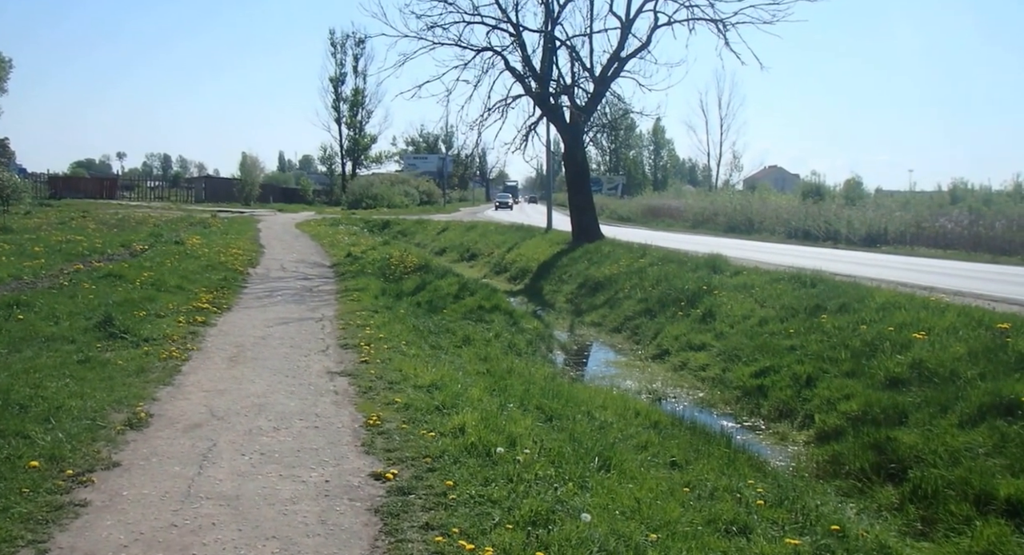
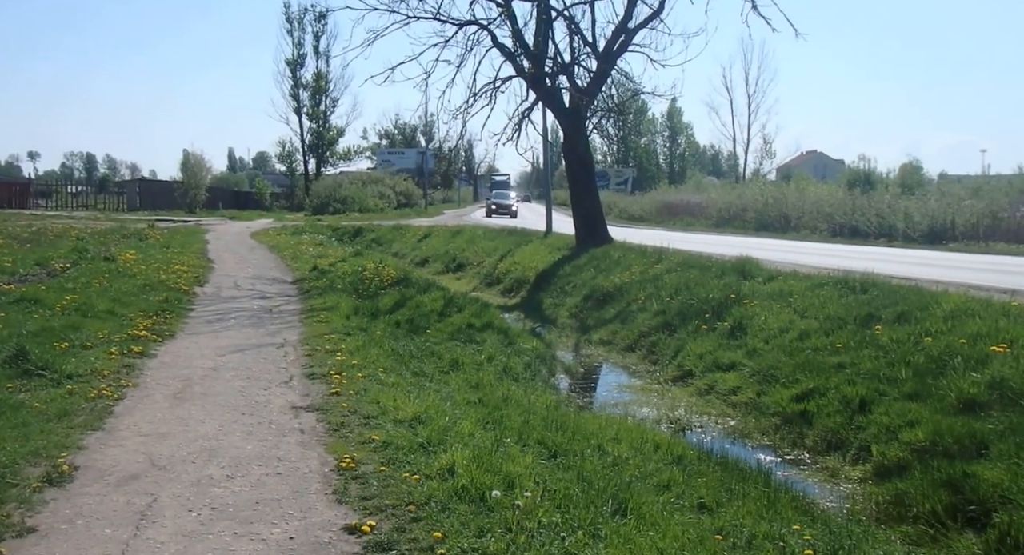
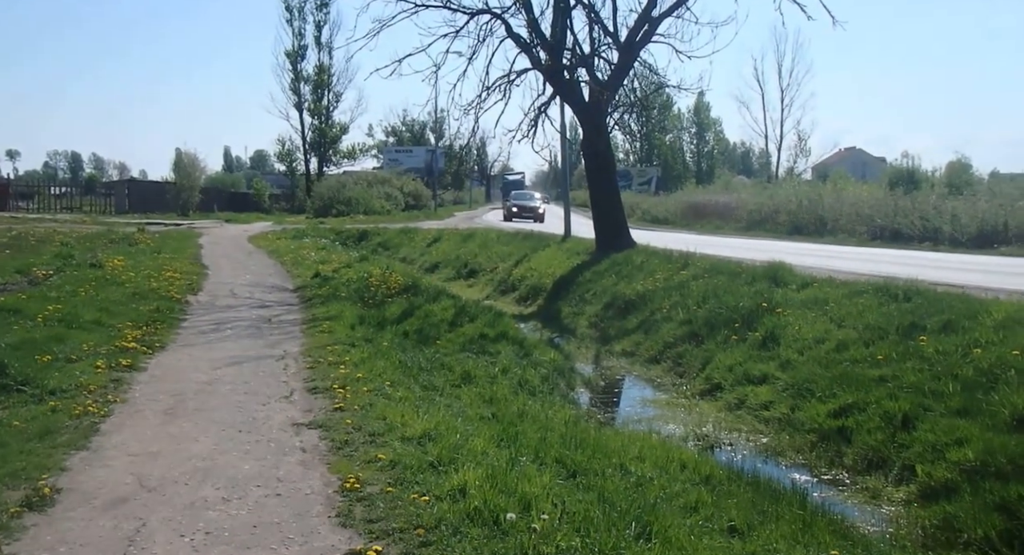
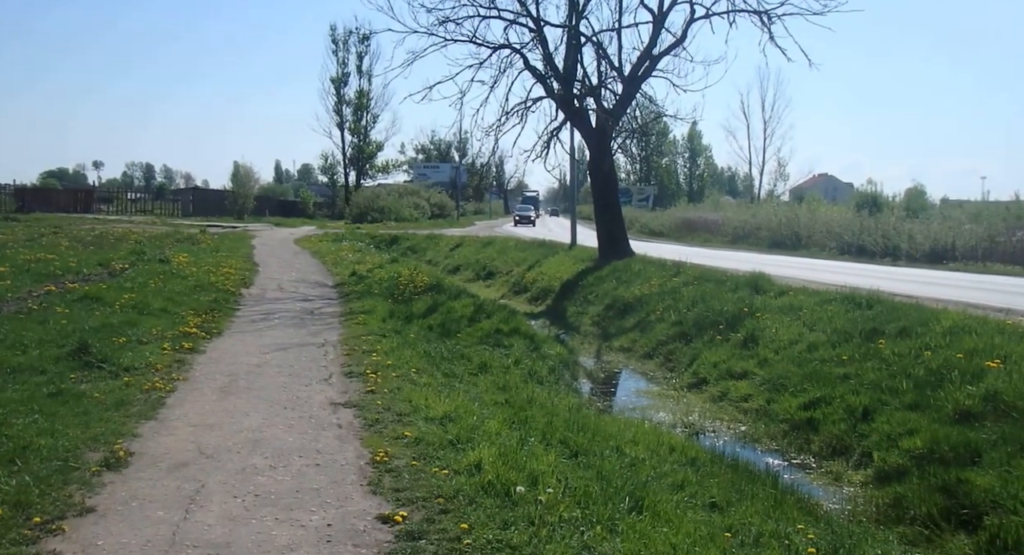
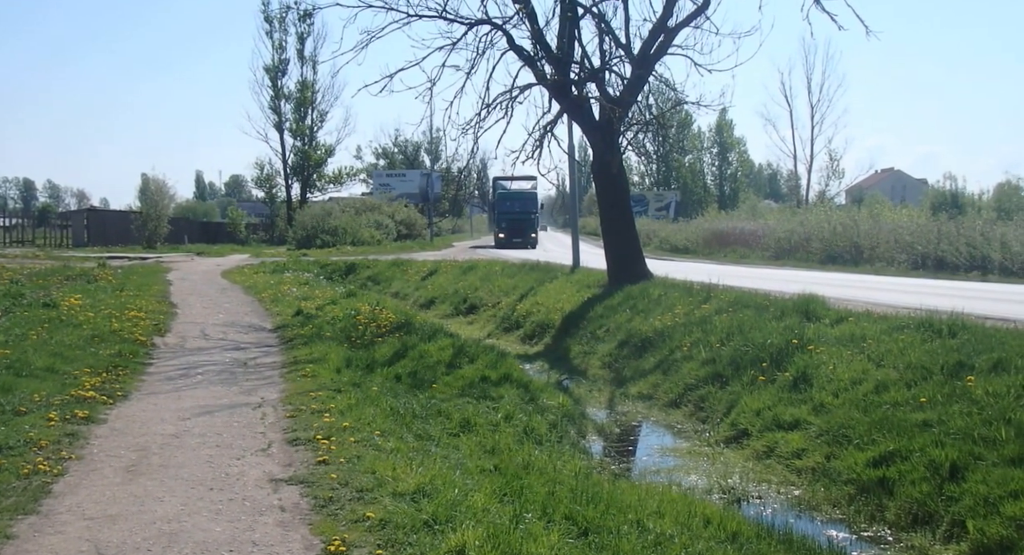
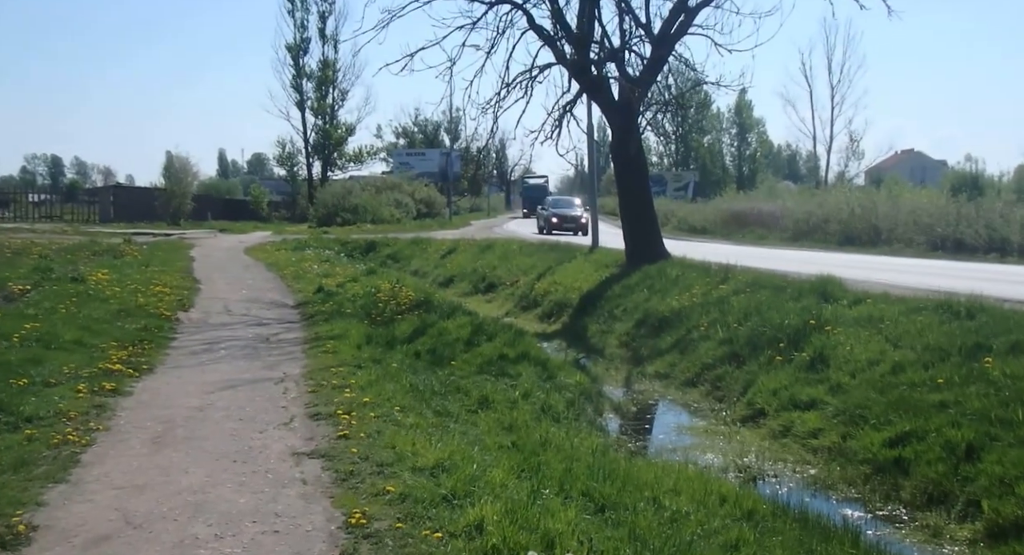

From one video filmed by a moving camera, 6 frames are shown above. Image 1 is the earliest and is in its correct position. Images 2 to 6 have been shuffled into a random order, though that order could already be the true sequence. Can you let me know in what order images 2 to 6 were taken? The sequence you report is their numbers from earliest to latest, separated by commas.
4, 2, 3, 6, 5
